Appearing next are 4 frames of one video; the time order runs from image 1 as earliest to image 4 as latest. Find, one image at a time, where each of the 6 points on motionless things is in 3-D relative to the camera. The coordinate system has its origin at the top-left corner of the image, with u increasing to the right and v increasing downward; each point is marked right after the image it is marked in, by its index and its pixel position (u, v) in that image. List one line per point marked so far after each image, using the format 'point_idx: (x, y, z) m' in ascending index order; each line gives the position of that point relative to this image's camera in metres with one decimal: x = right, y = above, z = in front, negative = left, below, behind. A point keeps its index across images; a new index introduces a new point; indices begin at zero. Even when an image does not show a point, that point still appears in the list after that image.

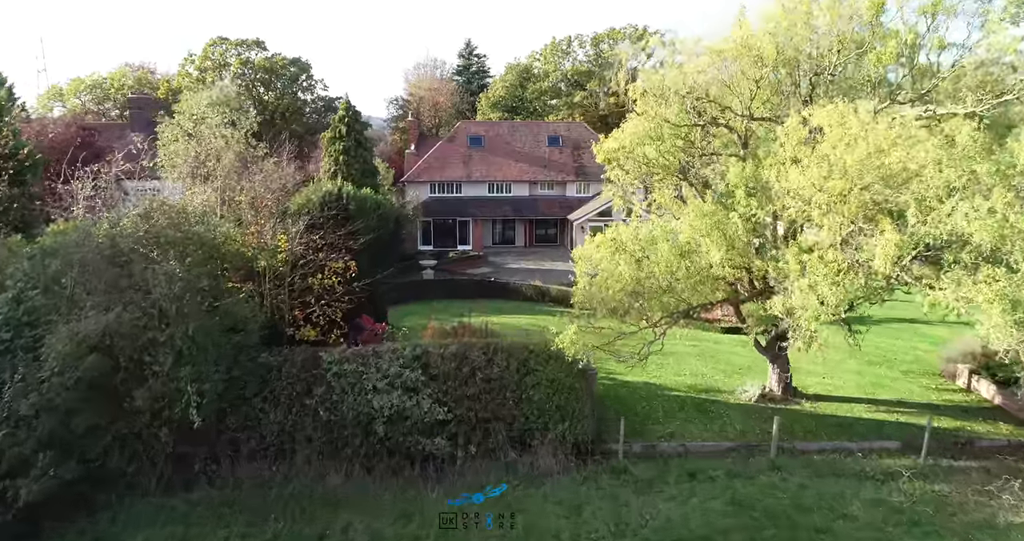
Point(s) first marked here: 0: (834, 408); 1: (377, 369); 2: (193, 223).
0: (+7.4, -3.1, +16.4) m
1: (-2.4, -1.8, +12.9) m
2: (-6.0, +0.9, +13.5) m
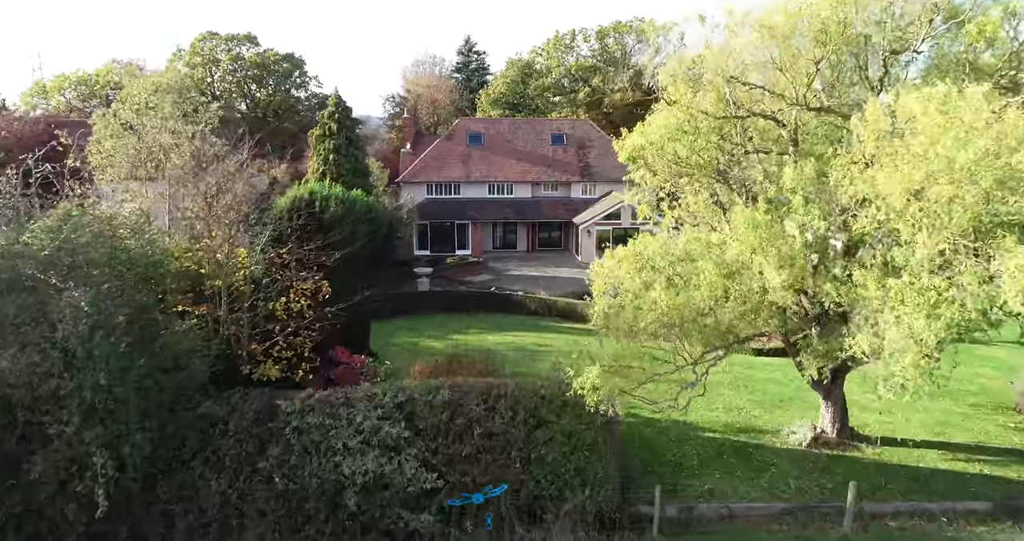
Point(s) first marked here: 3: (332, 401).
0: (+7.5, -3.5, +13.7) m
1: (-2.3, -2.2, +10.2) m
2: (-5.9, +0.5, +10.8) m
3: (-2.6, -1.9, +10.3) m
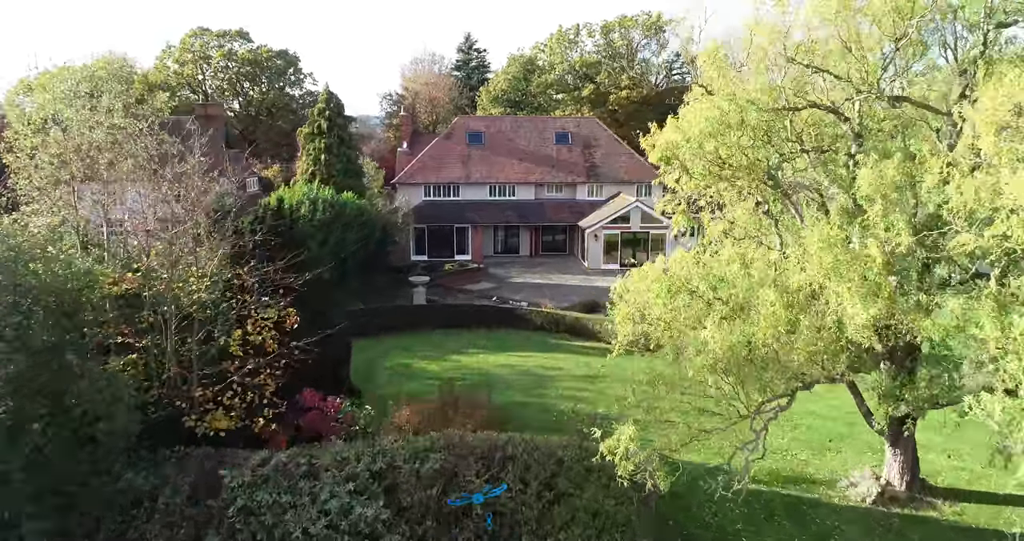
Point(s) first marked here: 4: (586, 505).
0: (+7.6, -3.9, +11.4) m
1: (-2.2, -2.5, +7.9) m
2: (-5.8, +0.1, +8.5) m
3: (-2.5, -2.2, +7.9) m
4: (+0.8, -2.7, +8.2) m
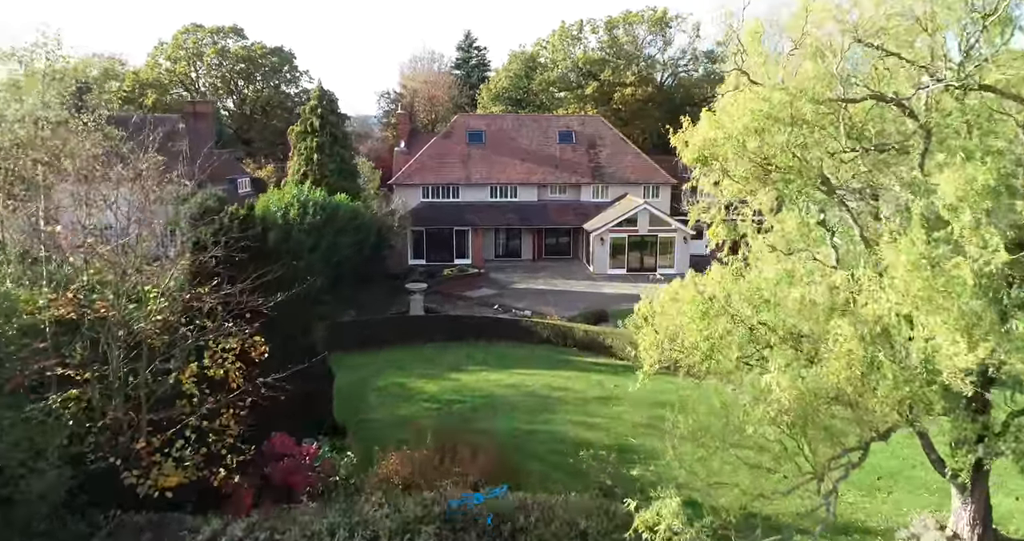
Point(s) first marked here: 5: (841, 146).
0: (+7.7, -4.2, +9.8) m
1: (-2.1, -2.8, +6.2) m
2: (-5.7, -0.1, +6.9) m
3: (-2.4, -2.5, +6.3) m
4: (+1.0, -2.9, +6.5) m
5: (+4.4, +1.6, +9.3) m
